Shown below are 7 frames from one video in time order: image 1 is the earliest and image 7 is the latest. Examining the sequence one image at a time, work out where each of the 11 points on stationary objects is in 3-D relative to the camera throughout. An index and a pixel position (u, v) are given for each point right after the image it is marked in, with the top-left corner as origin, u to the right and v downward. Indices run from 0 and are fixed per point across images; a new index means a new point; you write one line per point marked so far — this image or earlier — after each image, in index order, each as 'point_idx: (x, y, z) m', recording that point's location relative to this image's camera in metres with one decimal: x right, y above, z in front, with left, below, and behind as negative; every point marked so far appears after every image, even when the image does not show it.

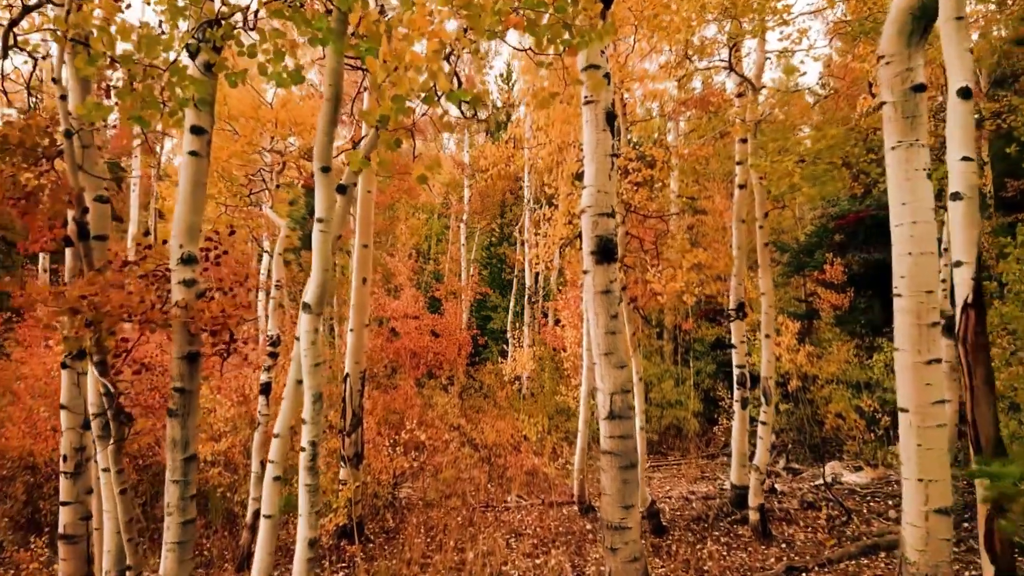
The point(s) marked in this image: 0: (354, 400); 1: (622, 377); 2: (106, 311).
0: (-2.9, -2.0, +8.6) m
1: (+1.2, -1.0, +5.2) m
2: (-3.2, -0.2, +3.7) m
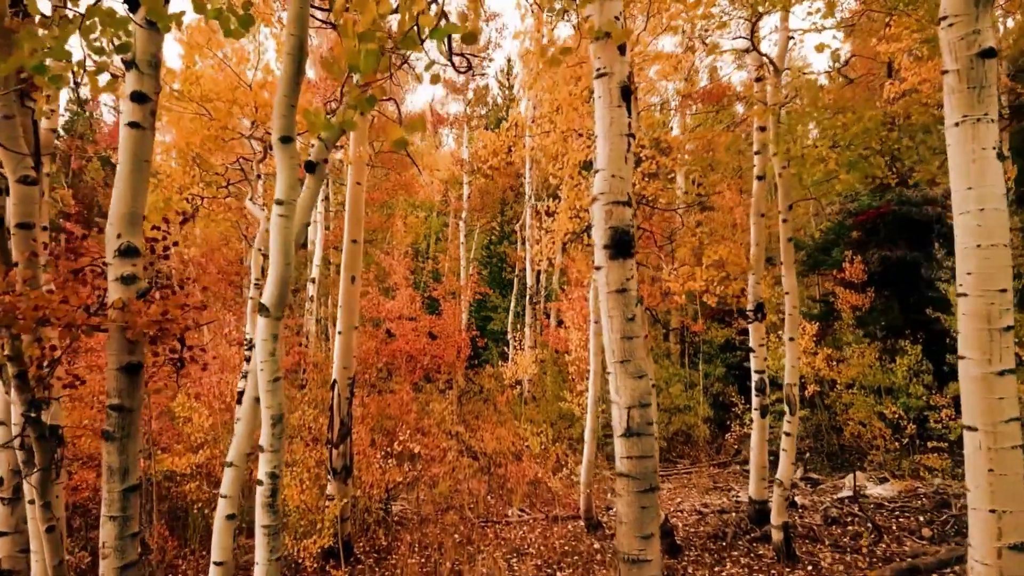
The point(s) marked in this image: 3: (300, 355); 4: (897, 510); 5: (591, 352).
0: (-2.8, -2.0, +7.9) m
1: (+1.2, -1.0, +4.6) m
2: (-3.1, -0.2, +3.0) m
3: (-5.8, -1.8, +13.0) m
4: (+7.2, -4.1, +8.8) m
5: (+1.5, -1.2, +8.9) m
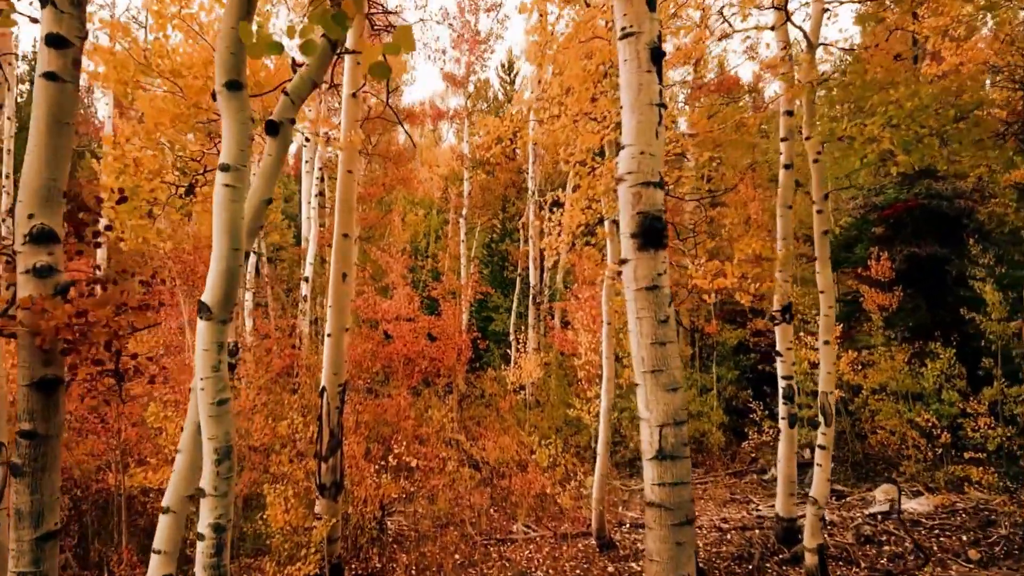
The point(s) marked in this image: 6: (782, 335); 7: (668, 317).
0: (-2.7, -2.0, +7.2) m
1: (+1.3, -0.9, +3.9) m
2: (-3.0, -0.1, +2.3) m
3: (-5.7, -1.8, +12.3) m
4: (+7.2, -4.1, +8.1) m
5: (+1.6, -1.2, +8.2) m
6: (+4.5, -0.8, +7.9) m
7: (+1.3, -0.2, +4.0) m
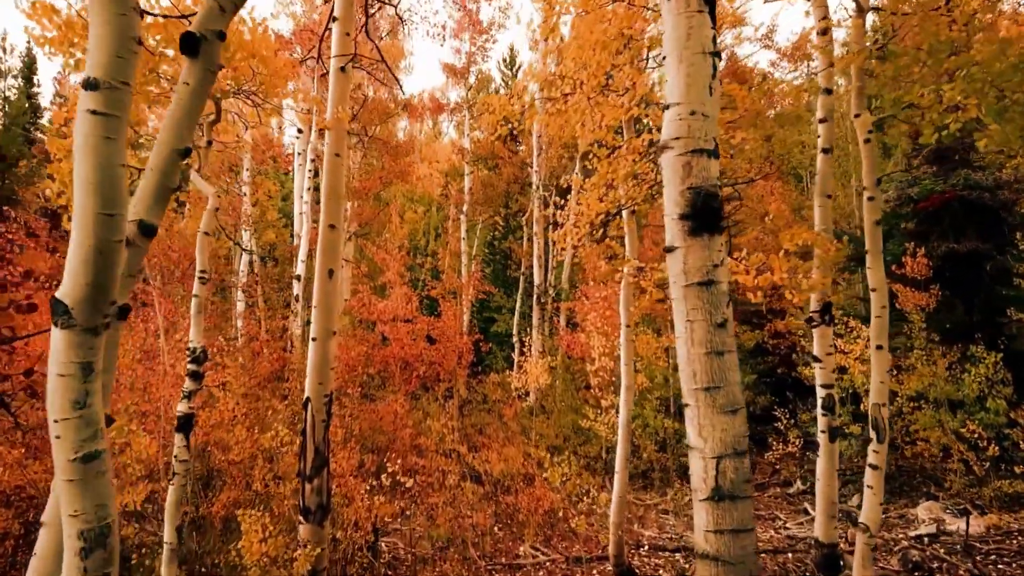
0: (-2.6, -2.0, +6.4) m
1: (+1.4, -0.9, +3.1) m
2: (-2.9, -0.1, +1.5) m
3: (-5.6, -1.8, +11.5) m
4: (+7.4, -4.1, +7.3) m
5: (+1.7, -1.2, +7.4) m
6: (+4.6, -0.8, +7.1) m
7: (+1.4, -0.2, +3.2) m
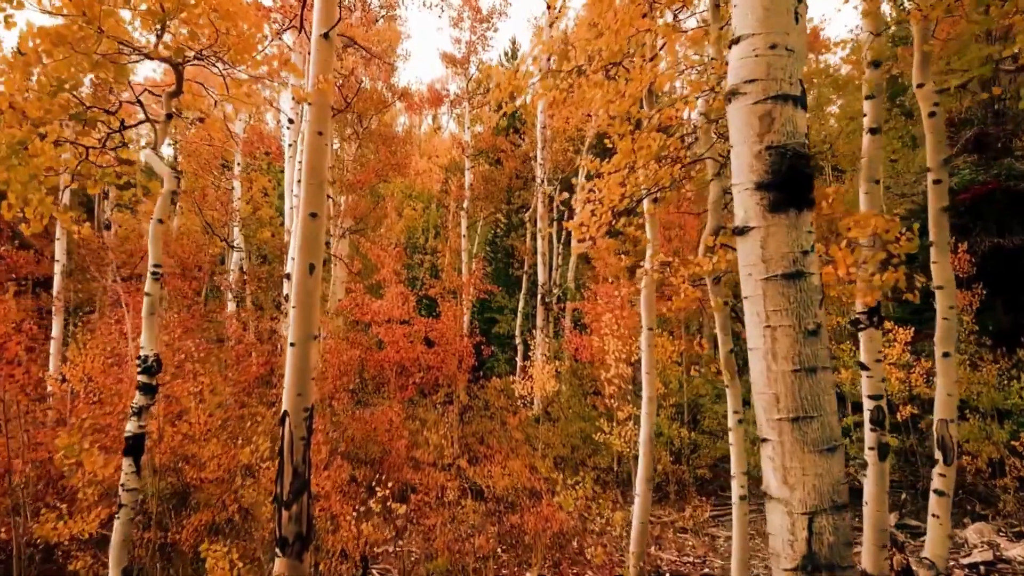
0: (-2.5, -1.9, +5.6) m
1: (+1.5, -0.9, +2.2) m
2: (-2.8, -0.1, +0.7) m
3: (-5.5, -1.8, +10.6) m
4: (+7.5, -4.0, +6.4) m
5: (+1.8, -1.1, +6.6) m
6: (+4.7, -0.7, +6.2) m
7: (+1.5, -0.2, +2.3) m
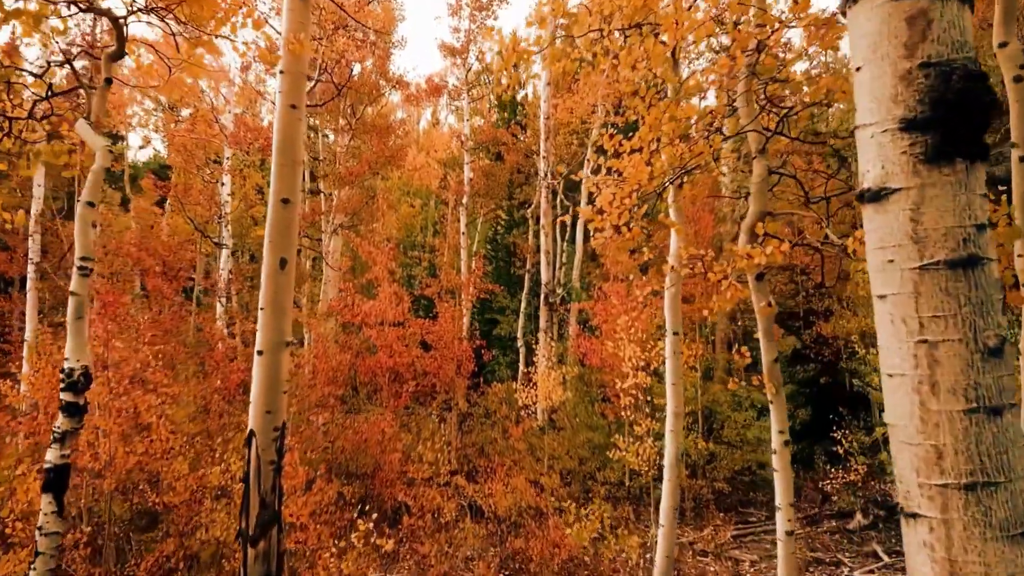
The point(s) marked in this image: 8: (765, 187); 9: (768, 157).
0: (-2.5, -1.9, +4.7) m
1: (+1.6, -0.9, +1.4) m
2: (-2.8, -0.1, -0.2) m
3: (-5.4, -1.8, +9.8) m
4: (+7.5, -4.0, +5.6) m
5: (+1.9, -1.1, +5.7) m
6: (+4.8, -0.7, +5.4) m
7: (+1.6, -0.2, +1.5) m
8: (+2.3, +0.9, +4.4) m
9: (+2.4, +1.2, +4.4) m
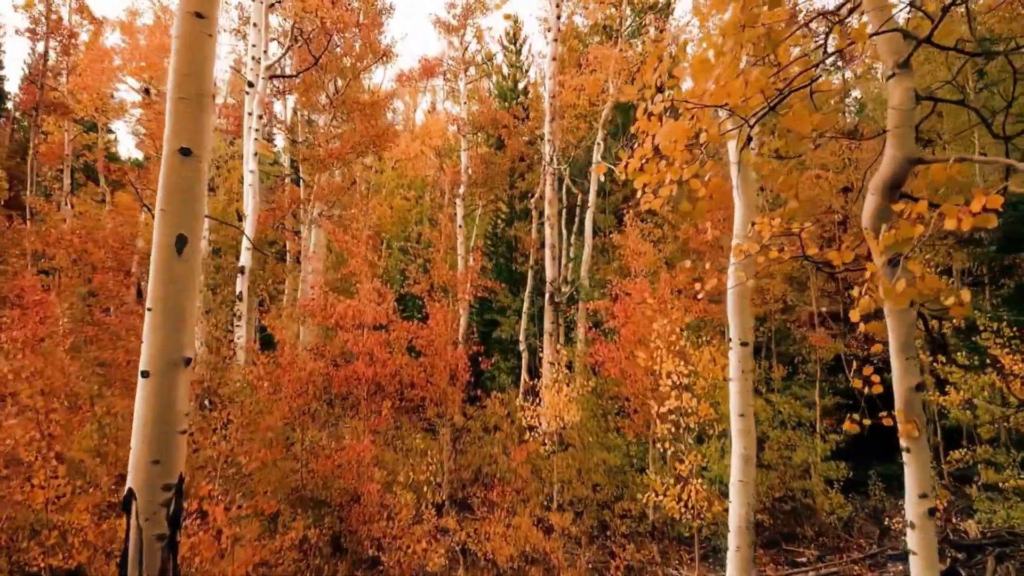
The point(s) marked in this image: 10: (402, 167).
0: (-2.5, -1.9, +3.2) m
1: (+1.6, -0.8, -0.1) m
2: (-2.8, 0.0, -1.7) m
3: (-5.4, -1.7, +8.3) m
4: (+7.5, -3.9, +4.0) m
5: (+1.9, -1.1, +4.2) m
6: (+4.8, -0.6, +3.9) m
7: (+1.6, -0.1, 0.0) m
8: (+2.4, +1.0, +2.8) m
9: (+2.4, +1.3, +2.9) m
10: (-4.2, +4.6, +18.0) m
